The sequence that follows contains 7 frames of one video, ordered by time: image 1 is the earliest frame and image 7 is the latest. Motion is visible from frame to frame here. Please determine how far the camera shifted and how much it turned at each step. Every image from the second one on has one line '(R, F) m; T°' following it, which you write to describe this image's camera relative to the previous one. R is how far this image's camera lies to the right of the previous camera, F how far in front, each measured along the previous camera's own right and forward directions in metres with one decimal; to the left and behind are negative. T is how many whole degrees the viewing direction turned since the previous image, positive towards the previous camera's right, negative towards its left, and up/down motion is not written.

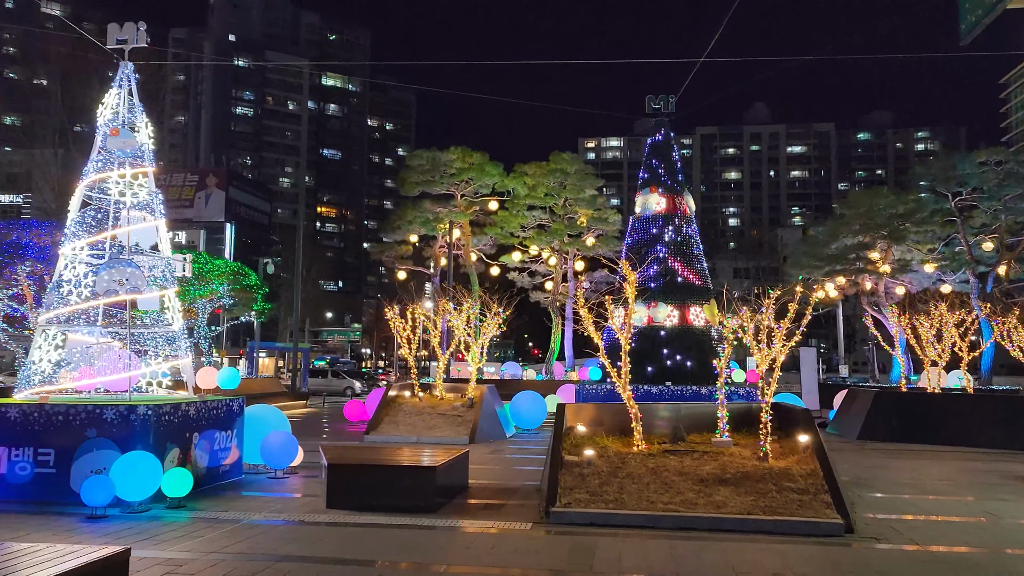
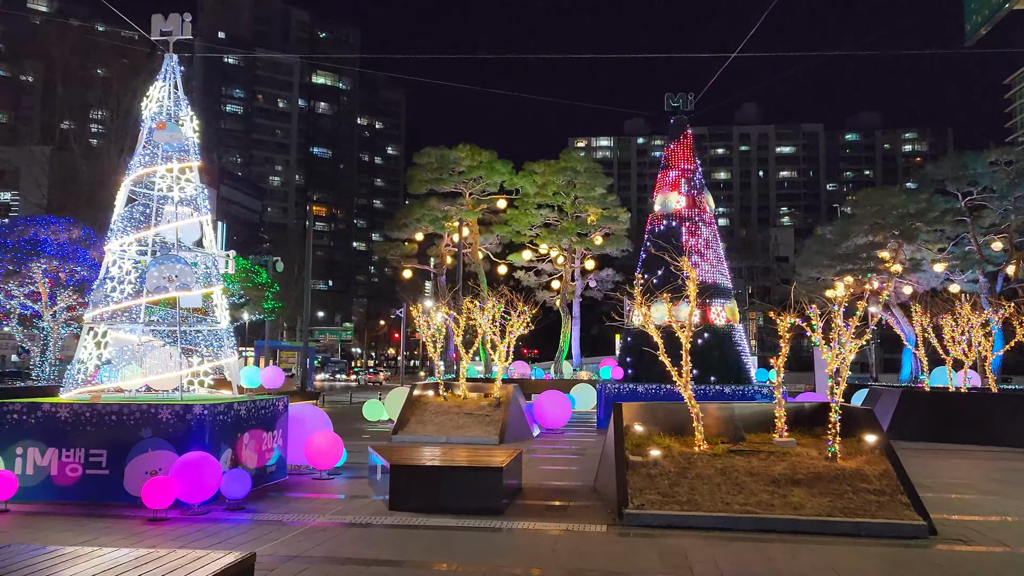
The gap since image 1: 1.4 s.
(-0.8, +0.2) m; +1°
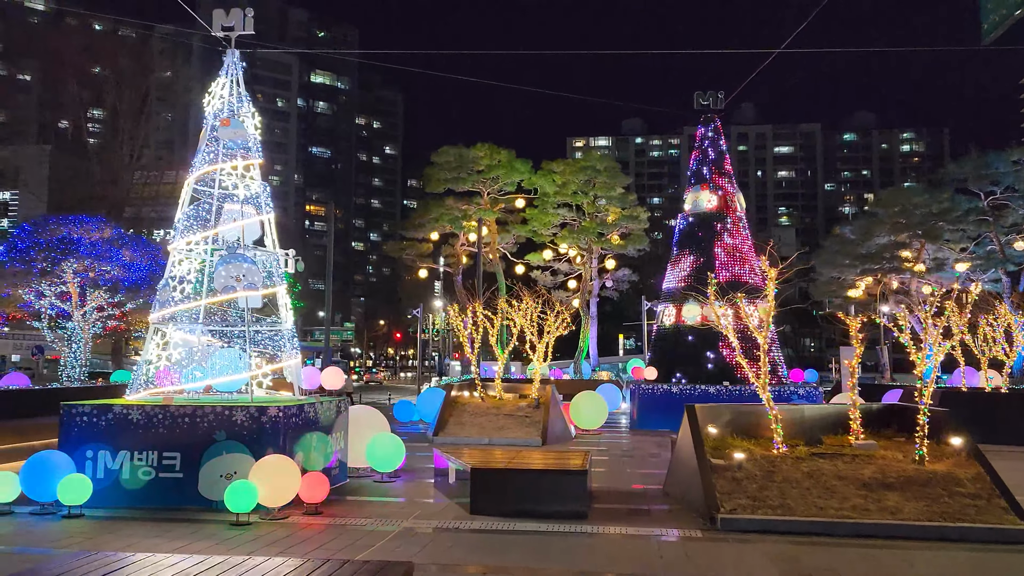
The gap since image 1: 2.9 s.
(-0.9, +0.2) m; 0°
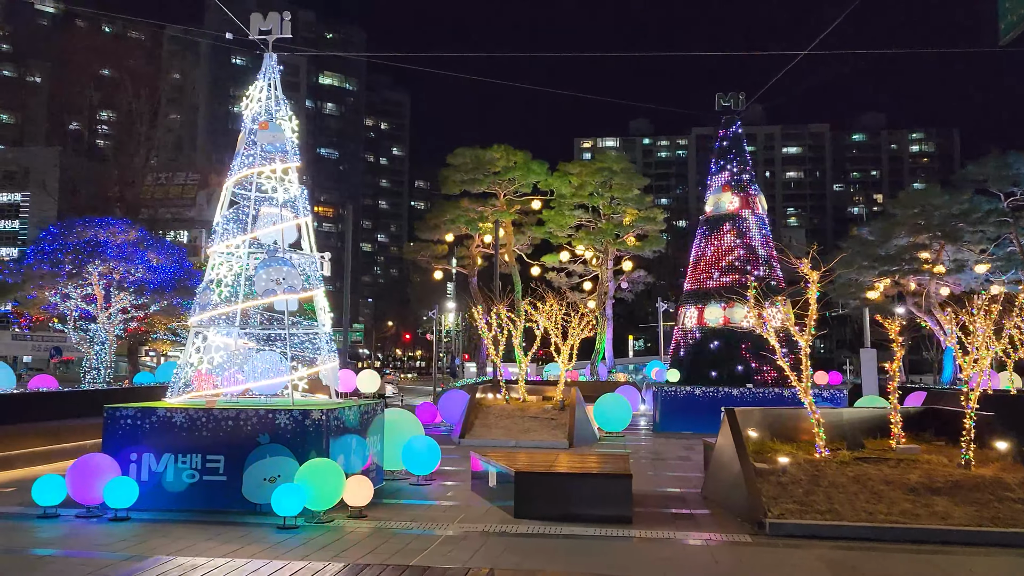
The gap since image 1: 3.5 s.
(-0.4, 0.0) m; 0°
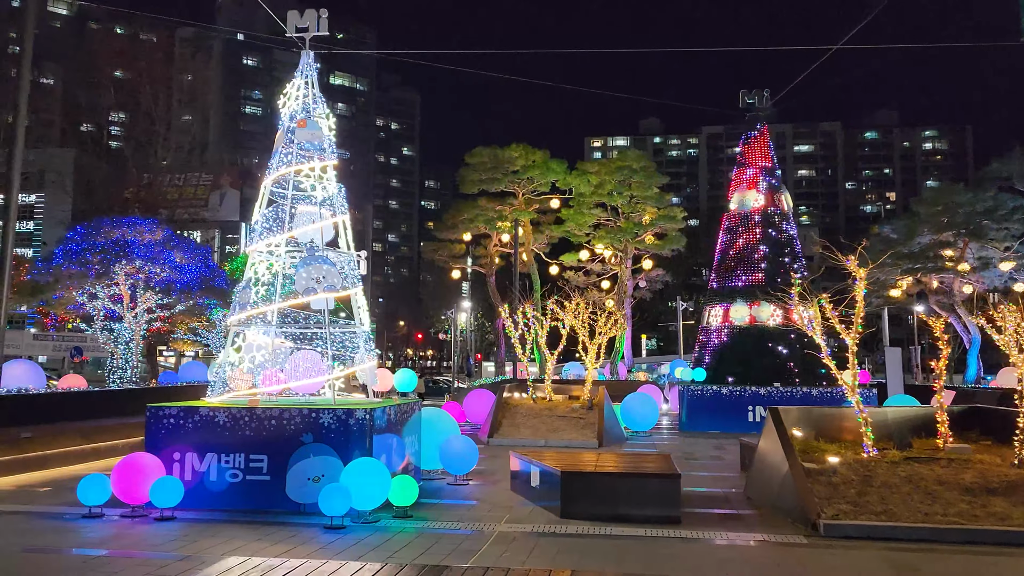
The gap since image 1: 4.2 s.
(-0.4, +0.1) m; -1°
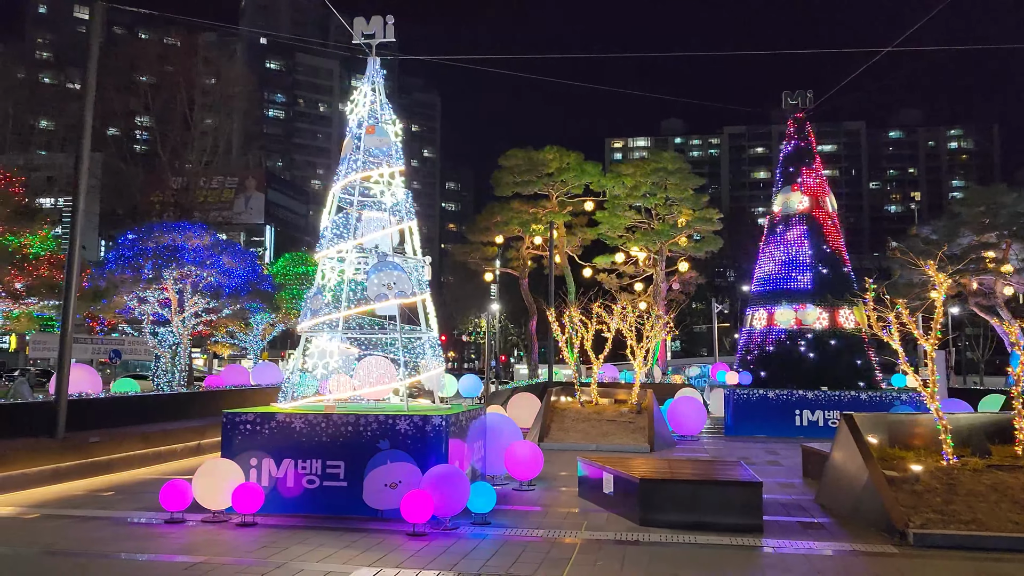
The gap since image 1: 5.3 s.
(-0.6, 0.0) m; -1°
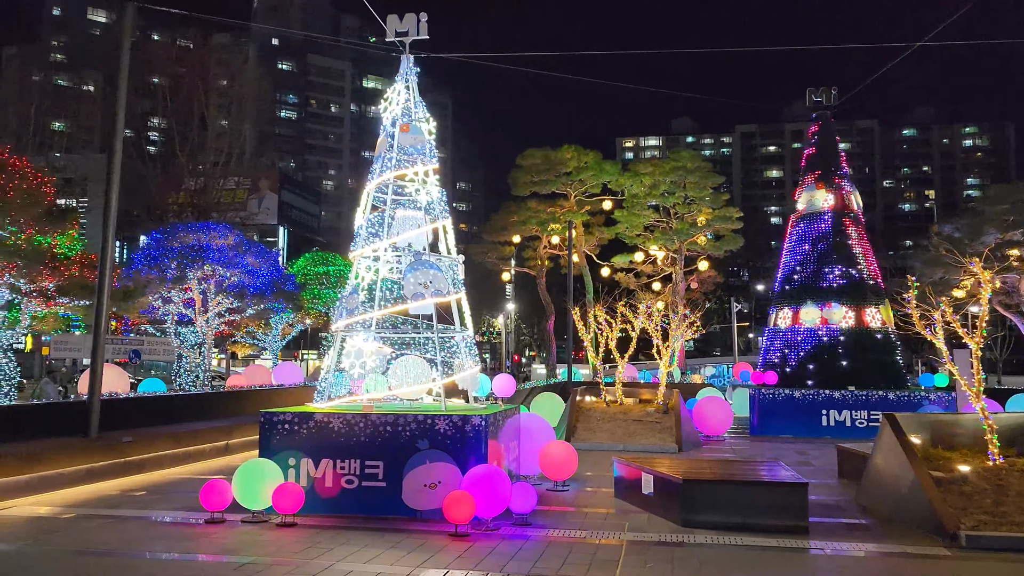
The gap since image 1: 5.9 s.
(-0.3, +0.1) m; -1°
